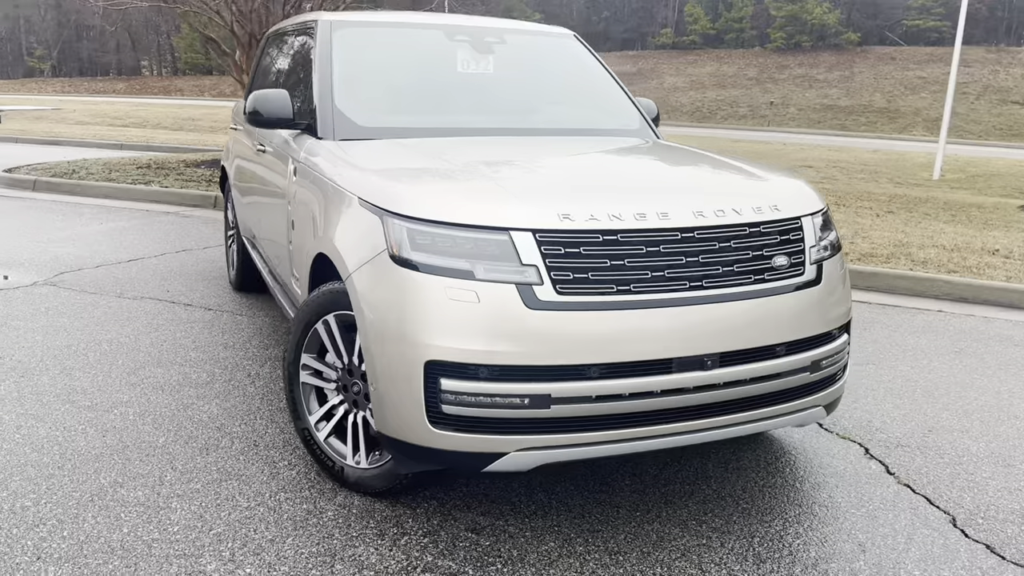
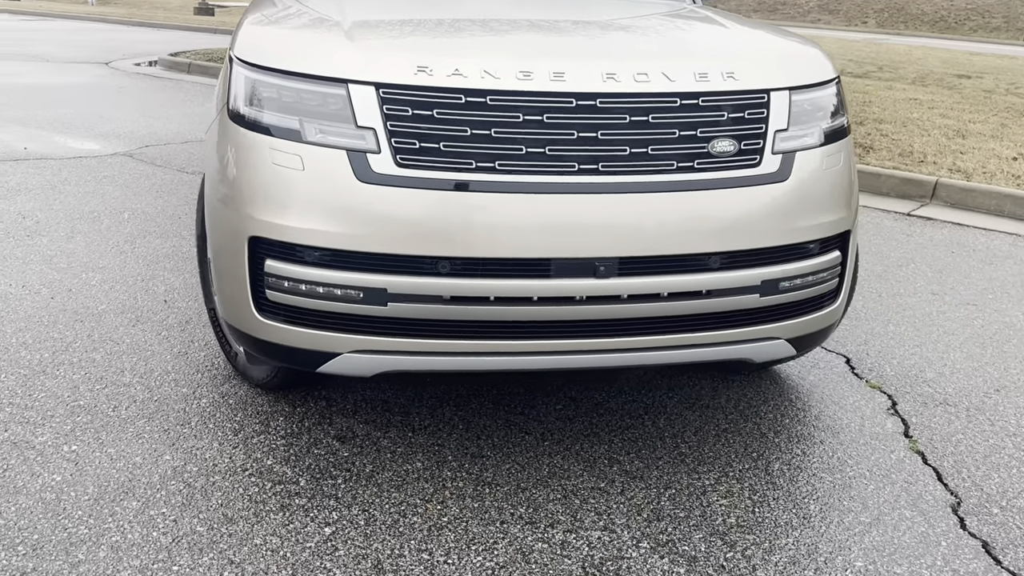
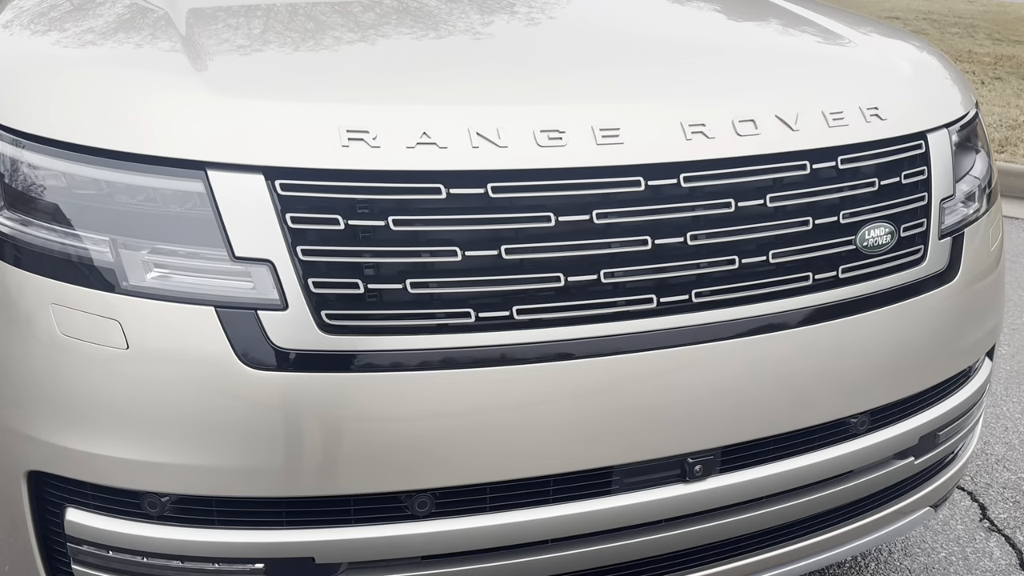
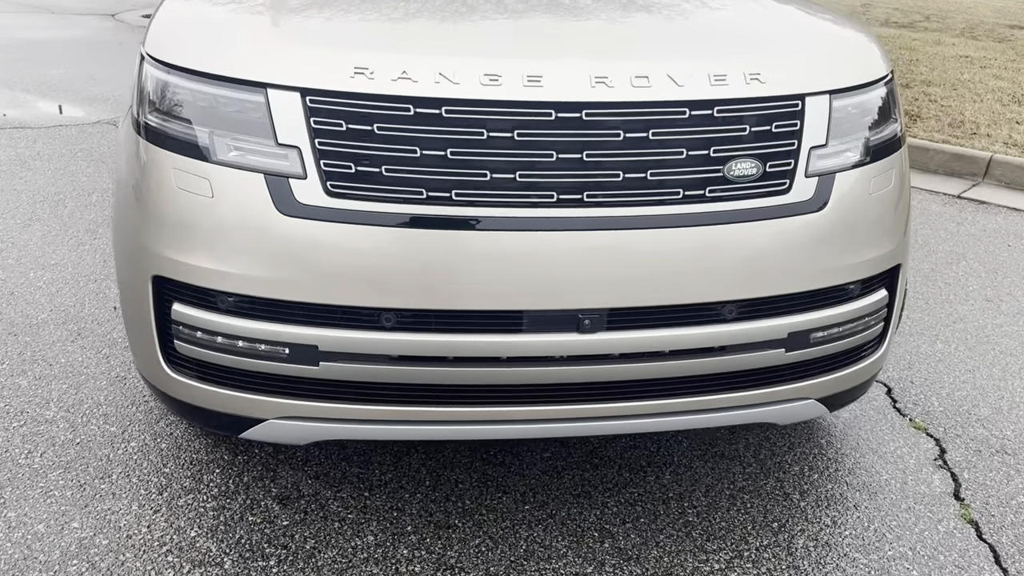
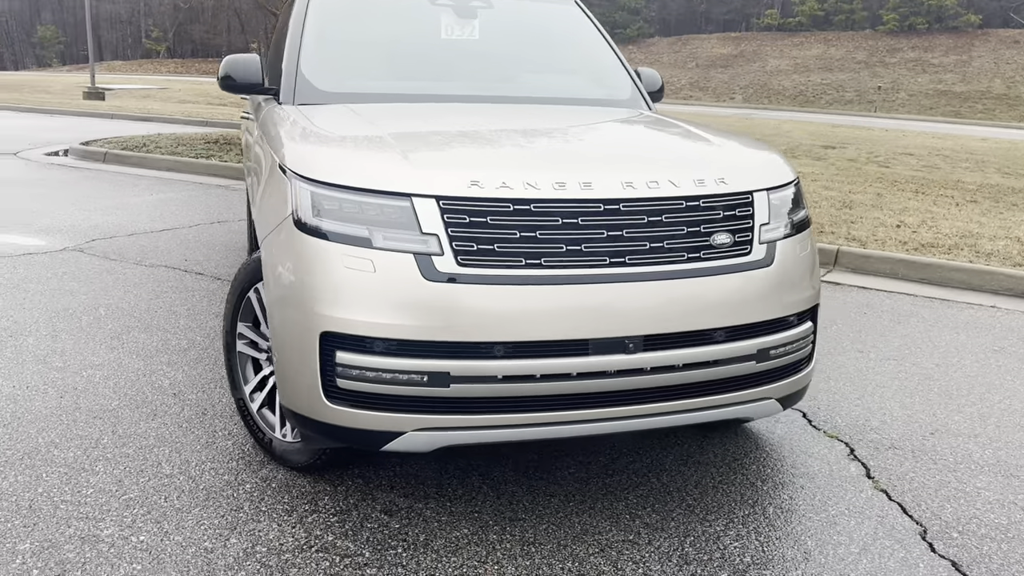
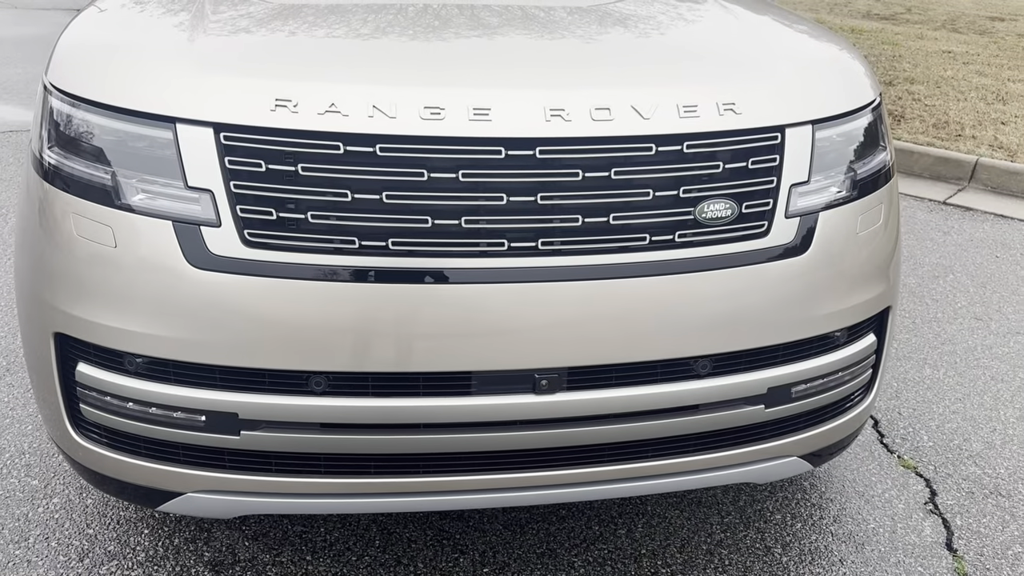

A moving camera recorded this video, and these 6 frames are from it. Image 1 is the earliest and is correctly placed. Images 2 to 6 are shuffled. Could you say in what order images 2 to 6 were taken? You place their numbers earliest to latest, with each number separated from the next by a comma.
5, 2, 4, 6, 3
